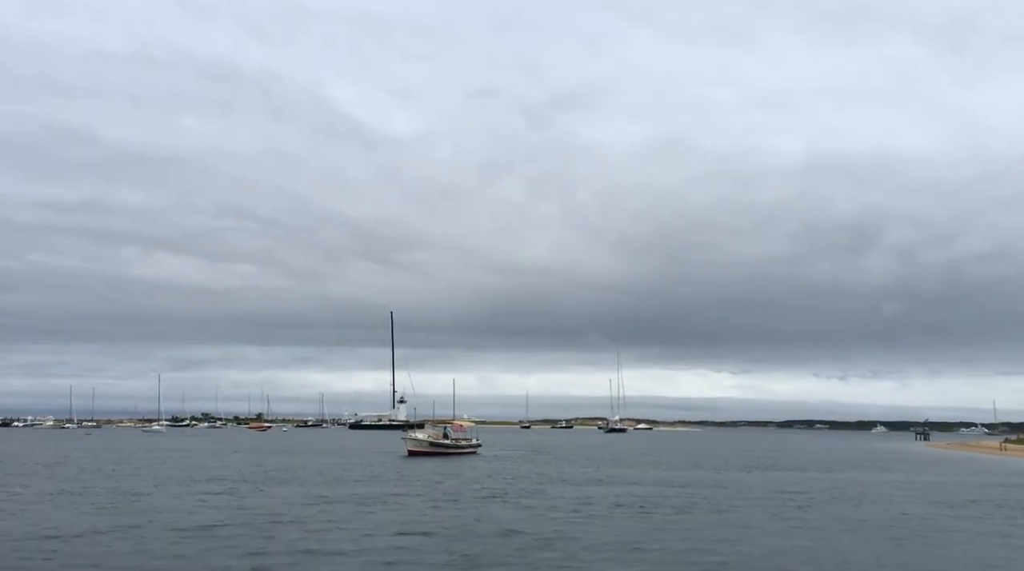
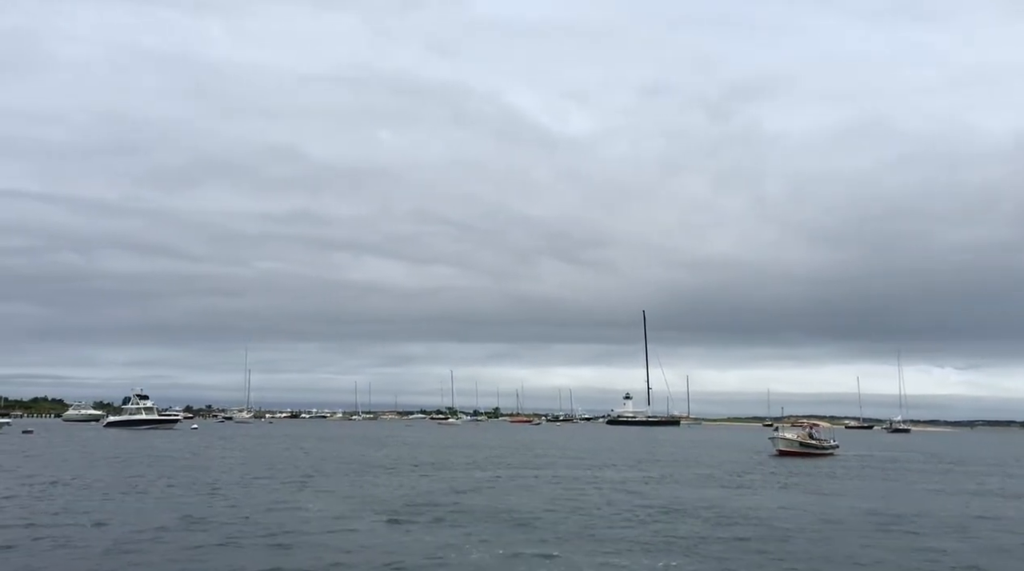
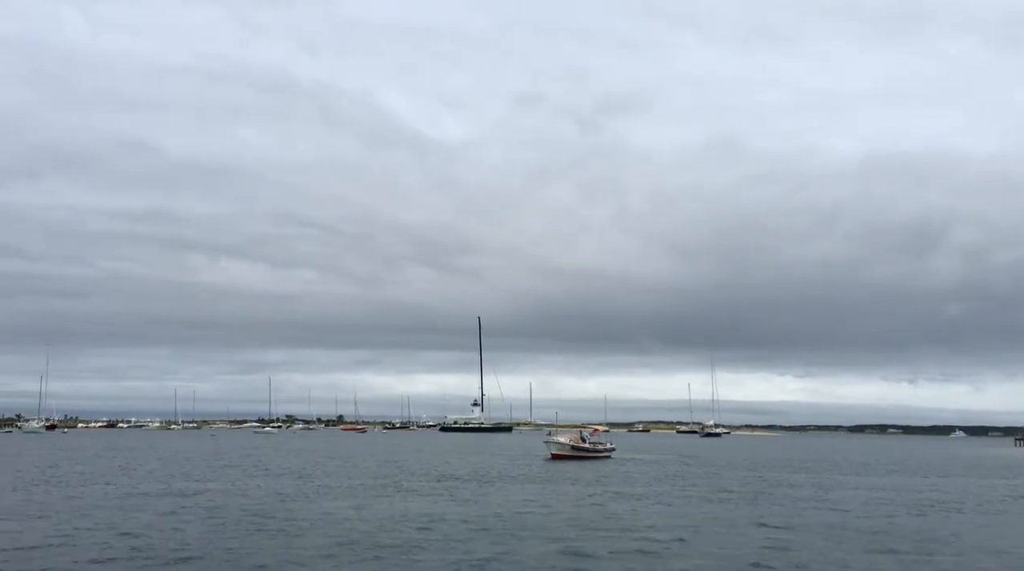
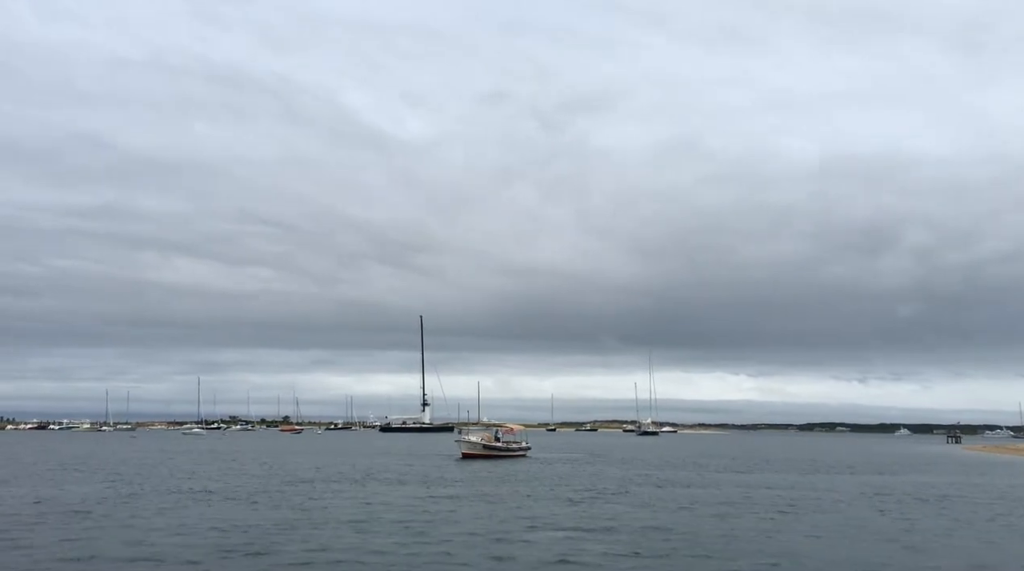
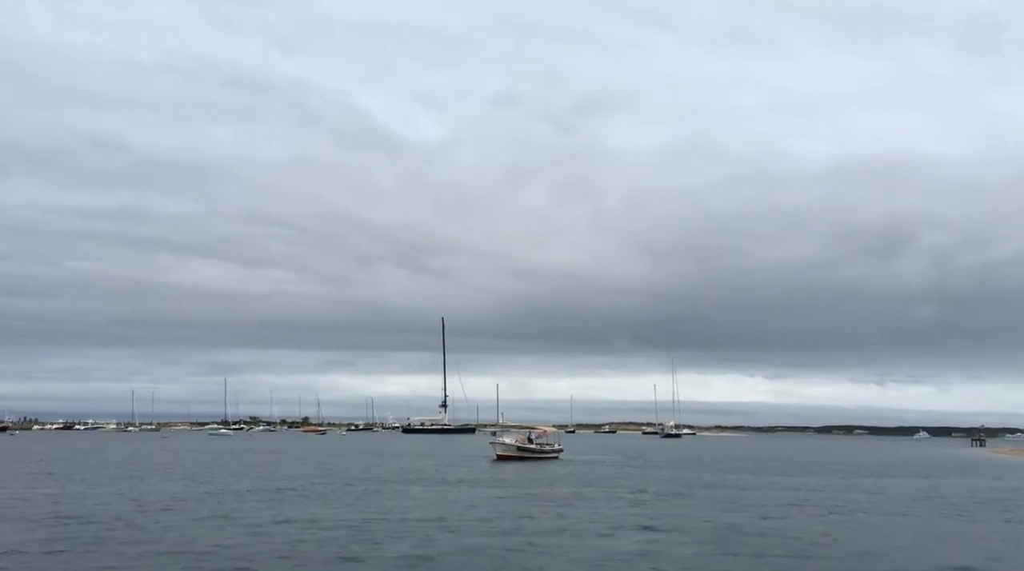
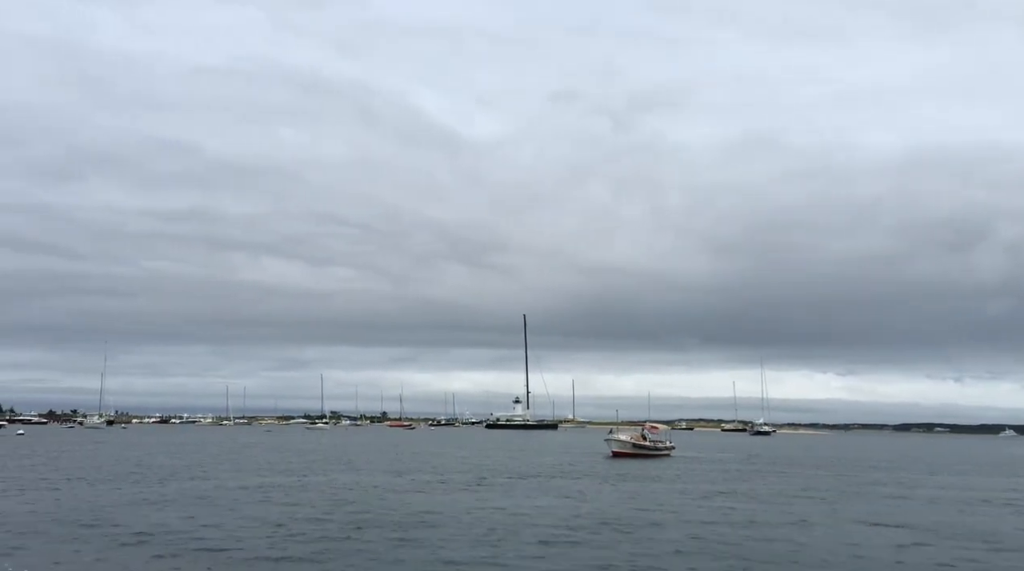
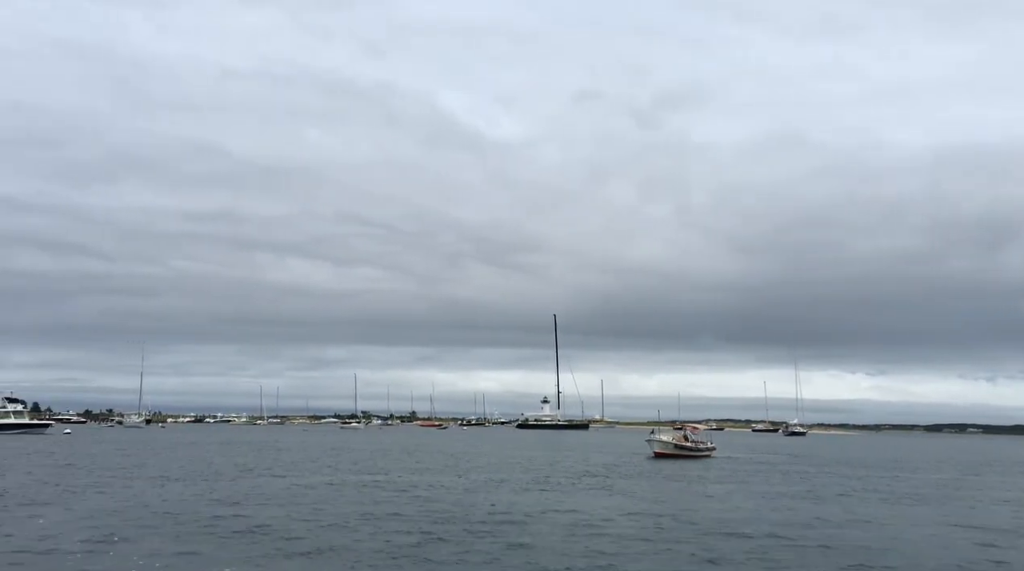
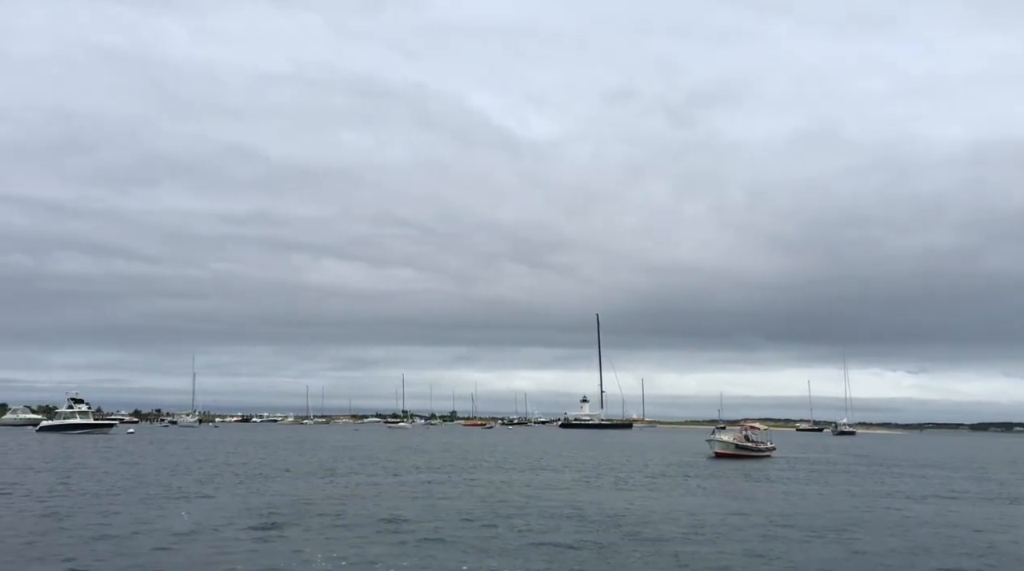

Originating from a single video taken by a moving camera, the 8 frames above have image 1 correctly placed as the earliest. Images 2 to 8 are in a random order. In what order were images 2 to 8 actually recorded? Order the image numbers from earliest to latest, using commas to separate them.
4, 5, 3, 6, 7, 8, 2
